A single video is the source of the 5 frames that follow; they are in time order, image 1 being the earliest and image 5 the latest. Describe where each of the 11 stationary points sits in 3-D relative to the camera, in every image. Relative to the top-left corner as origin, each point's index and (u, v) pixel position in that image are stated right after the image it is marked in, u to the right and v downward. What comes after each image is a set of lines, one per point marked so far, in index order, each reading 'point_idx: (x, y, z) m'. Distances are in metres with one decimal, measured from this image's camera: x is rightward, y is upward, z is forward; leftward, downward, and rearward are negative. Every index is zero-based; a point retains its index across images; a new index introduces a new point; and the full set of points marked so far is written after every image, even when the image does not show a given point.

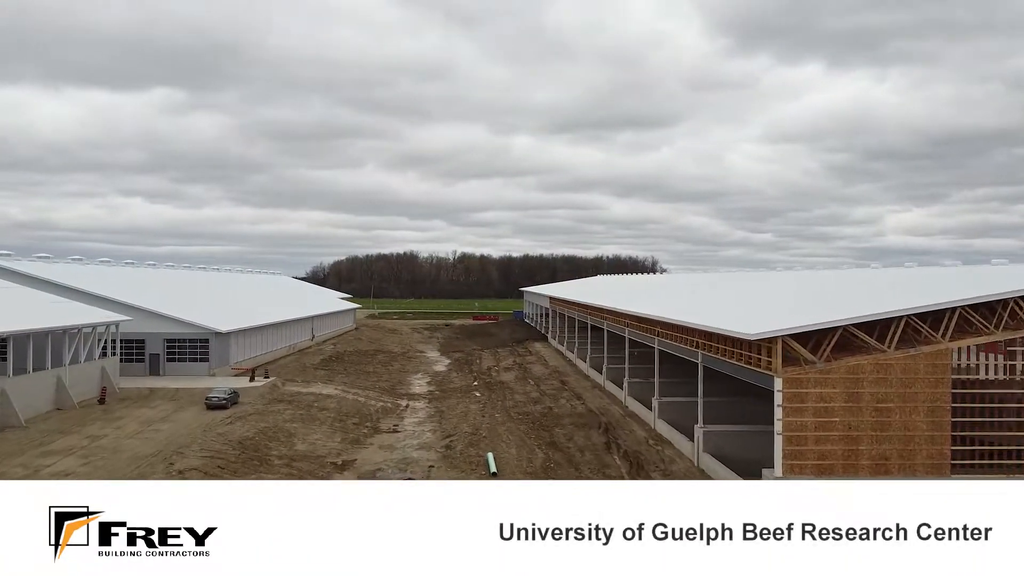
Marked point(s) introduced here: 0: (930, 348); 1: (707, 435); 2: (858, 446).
0: (+8.1, -1.2, +15.1) m
1: (+4.9, -3.7, +19.8) m
2: (+6.6, -3.0, +14.9) m
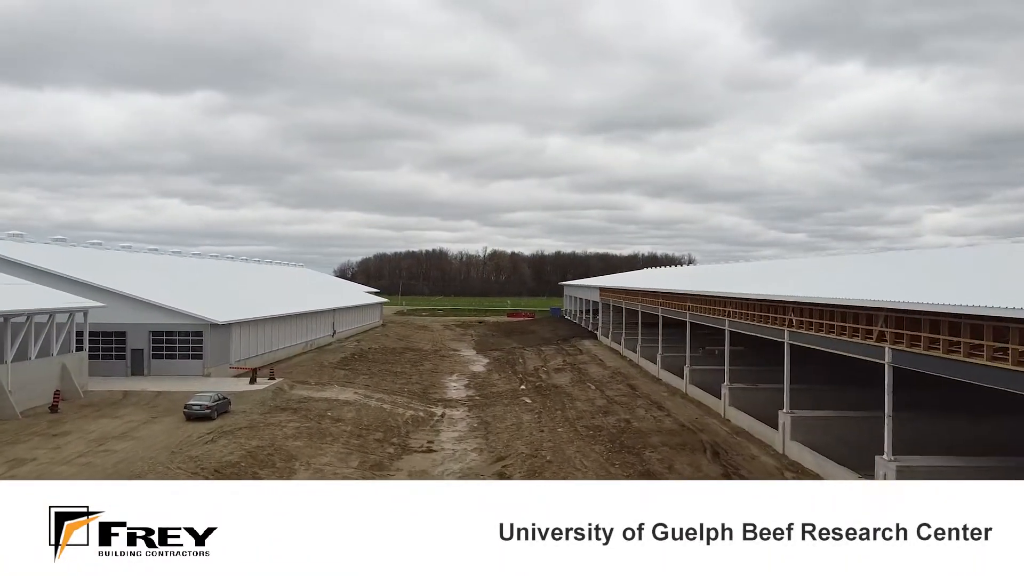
0: (+9.5, -0.5, +8.4) m
1: (+6.5, -3.1, +13.2) m
2: (+8.0, -2.4, +8.2) m
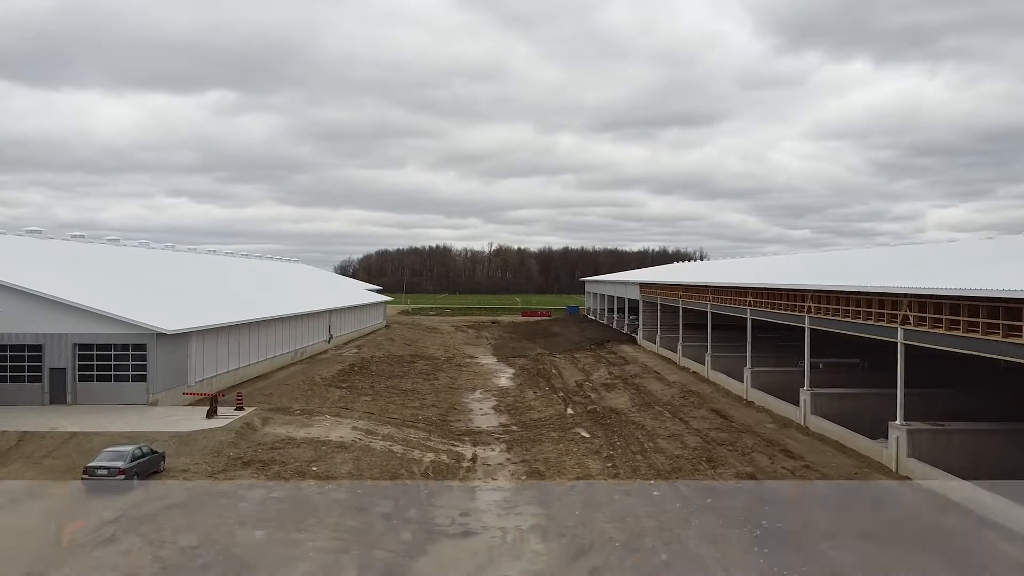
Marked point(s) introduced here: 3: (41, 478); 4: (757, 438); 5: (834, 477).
0: (+10.9, -0.5, +1.0) m
1: (+7.9, -3.0, +5.9) m
2: (+9.4, -2.3, +0.9) m
3: (-8.3, -3.3, +13.9) m
4: (+5.9, -3.6, +19.1) m
5: (+6.3, -3.7, +15.3) m
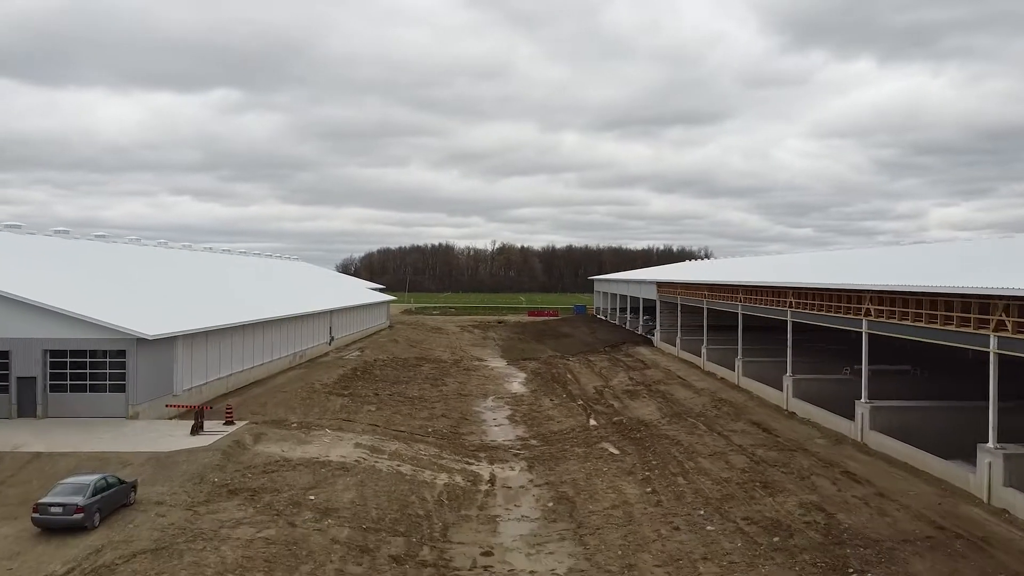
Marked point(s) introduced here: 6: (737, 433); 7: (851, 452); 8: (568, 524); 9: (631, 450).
0: (+11.3, -0.5, -1.1) m
1: (+8.4, -3.1, +3.7) m
2: (+9.8, -2.4, -1.3) m
3: (-7.8, -3.3, +11.8) m
4: (+6.4, -3.6, +16.9) m
5: (+6.8, -3.7, +13.1) m
6: (+5.7, -3.7, +19.9) m
7: (+7.5, -3.6, +17.6) m
8: (+1.0, -4.2, +14.1) m
9: (+2.9, -4.0, +19.6) m
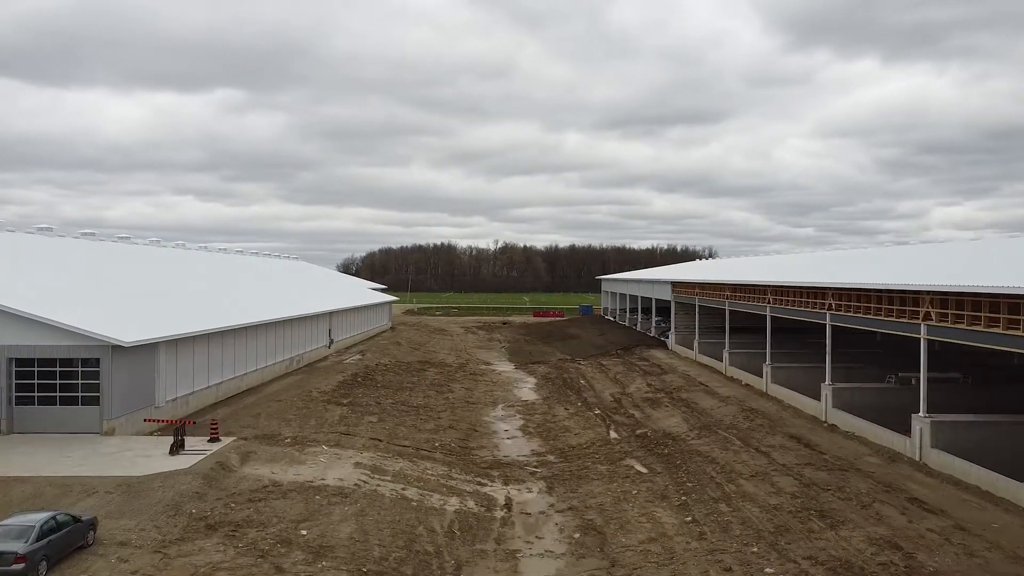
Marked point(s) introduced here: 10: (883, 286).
0: (+11.7, -0.5, -3.0) m
1: (+8.7, -3.1, +1.8) m
2: (+10.2, -2.4, -3.2) m
3: (-7.5, -3.4, +9.9) m
4: (+6.8, -3.7, +15.0) m
5: (+7.2, -3.7, +11.3) m
6: (+6.1, -3.7, +18.0) m
7: (+7.9, -3.6, +15.7) m
8: (+1.4, -4.2, +12.2) m
9: (+3.3, -4.0, +17.7) m
10: (+9.3, 0.0, +19.4) m
